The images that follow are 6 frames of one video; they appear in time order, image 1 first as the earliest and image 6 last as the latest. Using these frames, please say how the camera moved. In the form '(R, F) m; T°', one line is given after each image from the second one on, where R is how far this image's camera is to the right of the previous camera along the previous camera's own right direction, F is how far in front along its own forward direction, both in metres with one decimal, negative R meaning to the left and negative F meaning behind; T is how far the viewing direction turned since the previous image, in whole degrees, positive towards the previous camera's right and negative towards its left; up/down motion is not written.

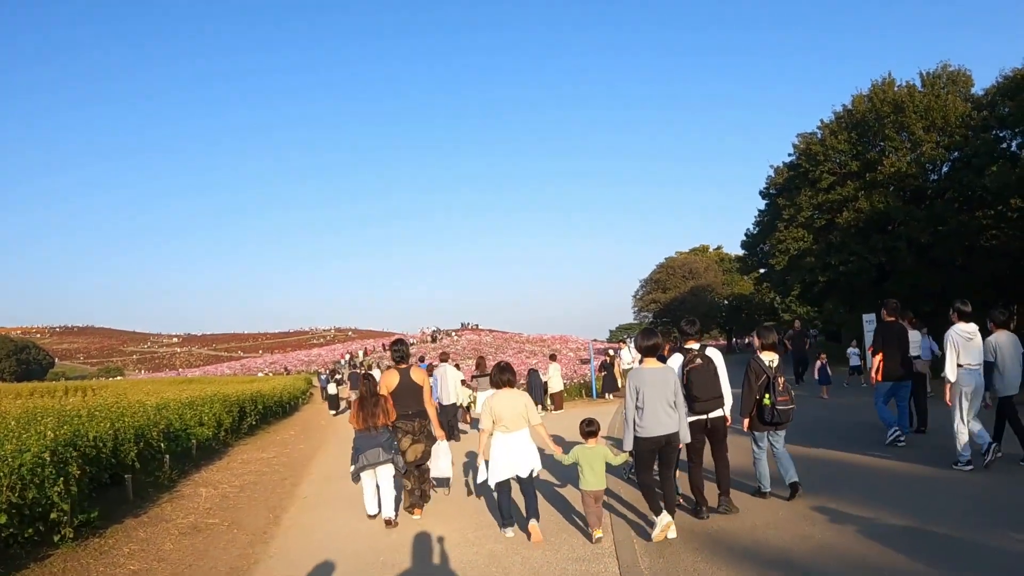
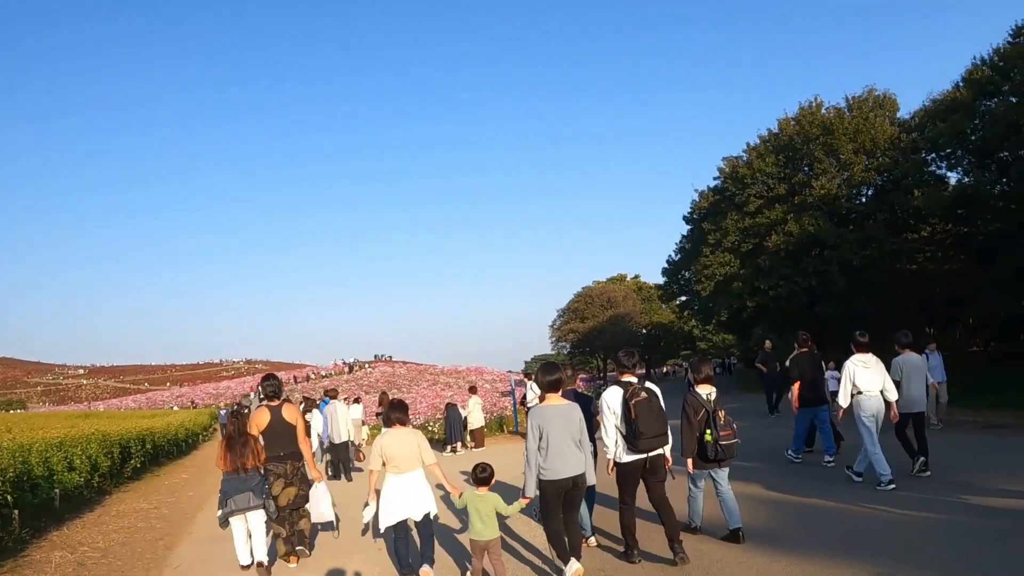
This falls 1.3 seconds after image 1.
(+1.1, +0.3) m; +2°
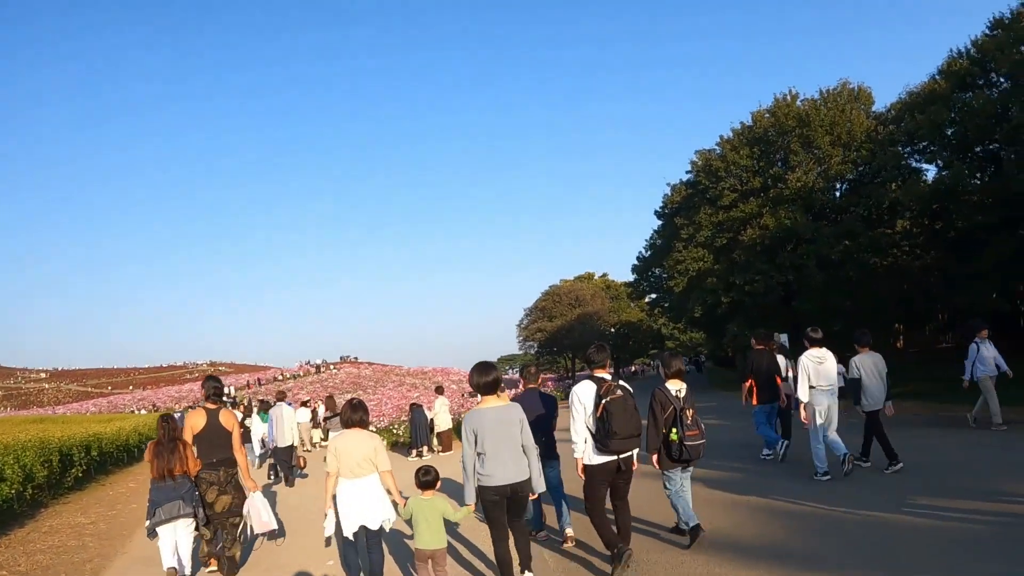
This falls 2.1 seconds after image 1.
(+0.6, +0.2) m; 0°
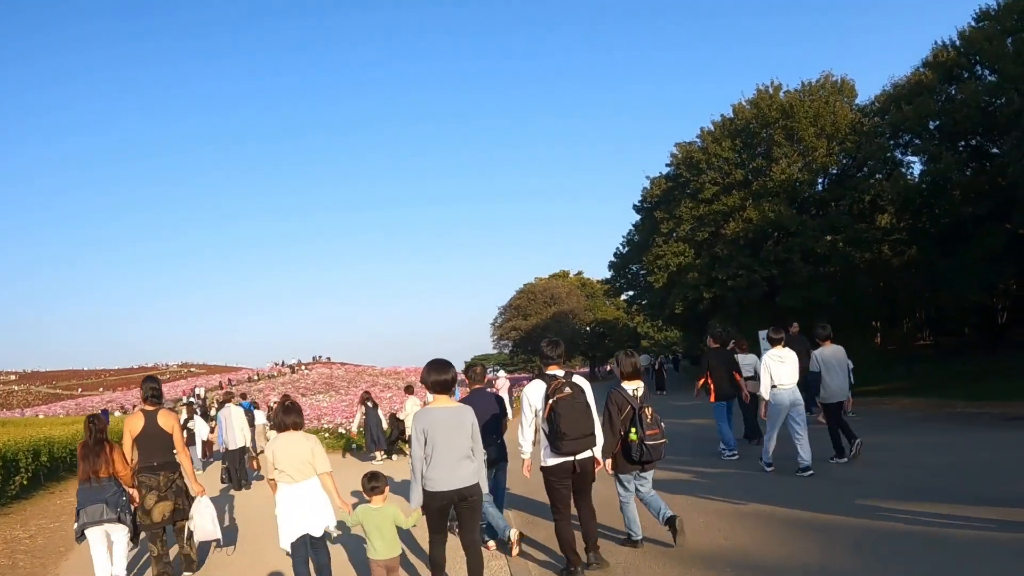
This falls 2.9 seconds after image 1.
(+0.5, +0.2) m; 0°
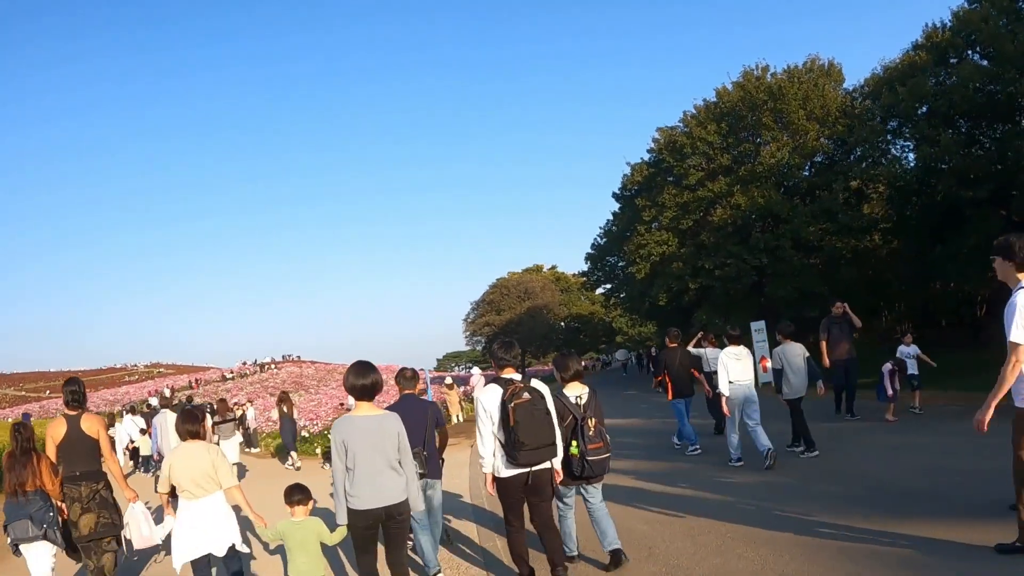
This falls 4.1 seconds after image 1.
(+0.6, +0.4) m; -1°
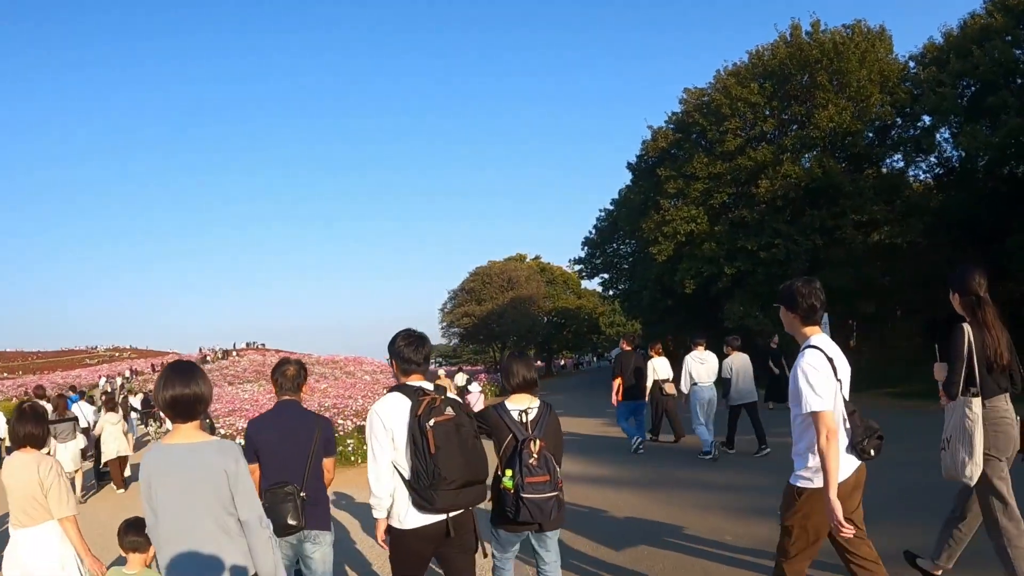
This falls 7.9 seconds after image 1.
(+1.1, +1.3) m; -4°
